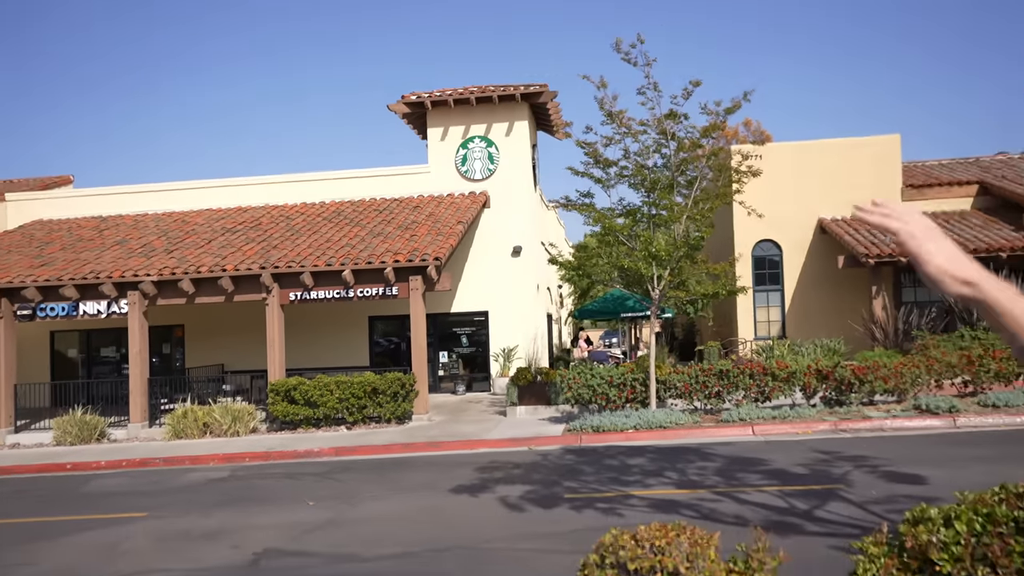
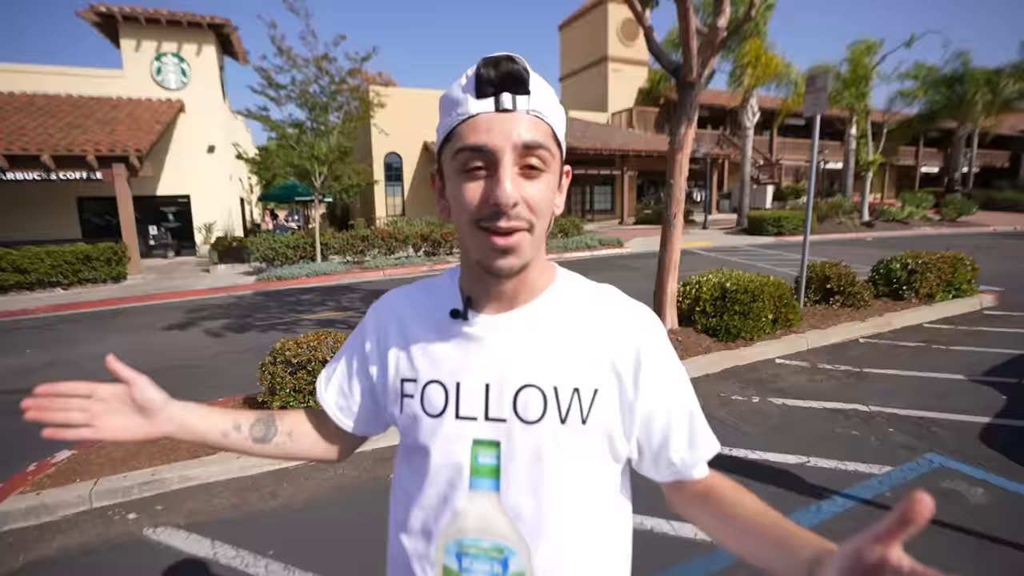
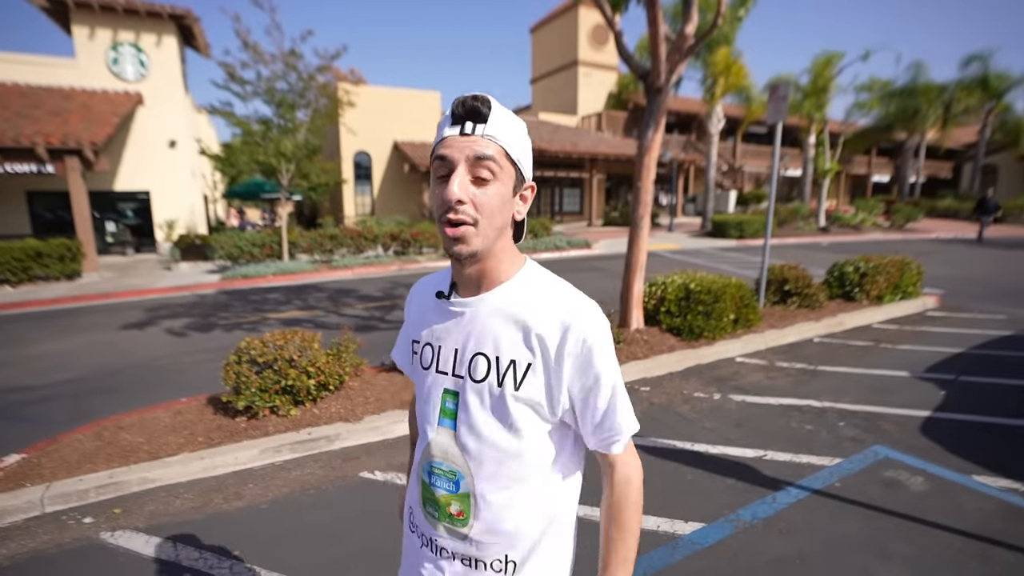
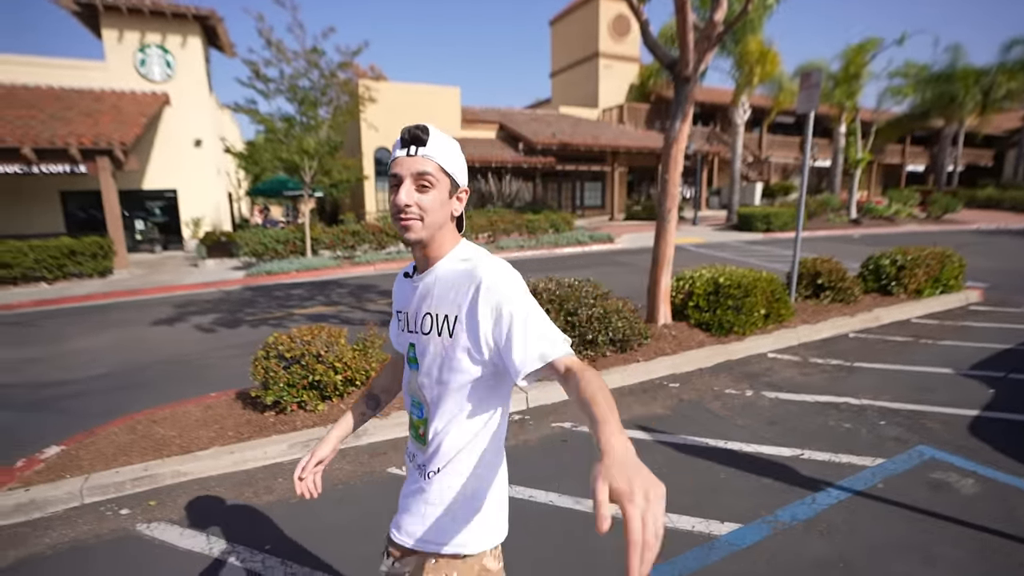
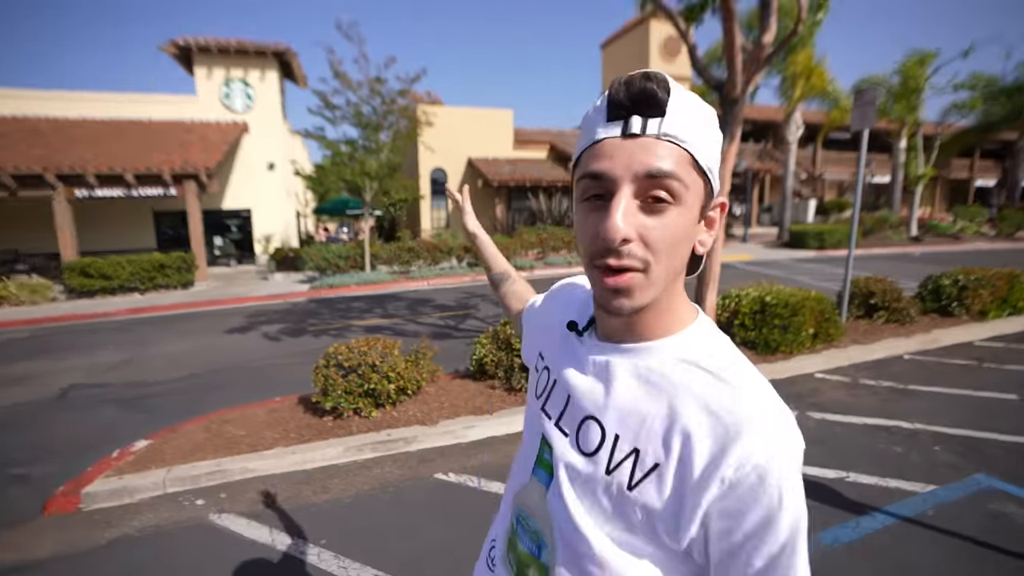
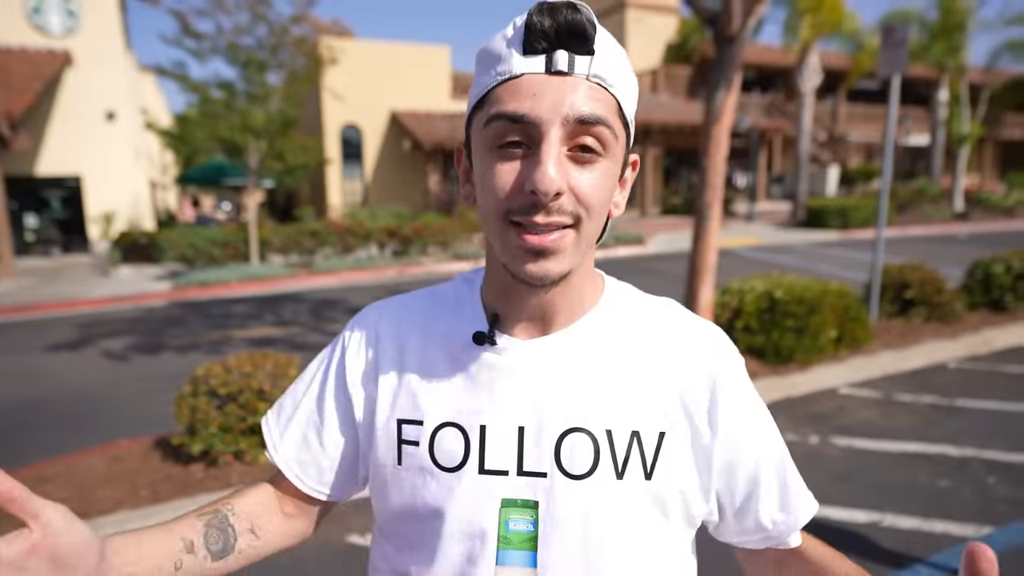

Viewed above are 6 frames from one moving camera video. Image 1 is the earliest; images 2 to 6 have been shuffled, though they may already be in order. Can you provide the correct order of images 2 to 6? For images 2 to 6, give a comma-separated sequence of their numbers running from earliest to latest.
5, 2, 6, 3, 4
